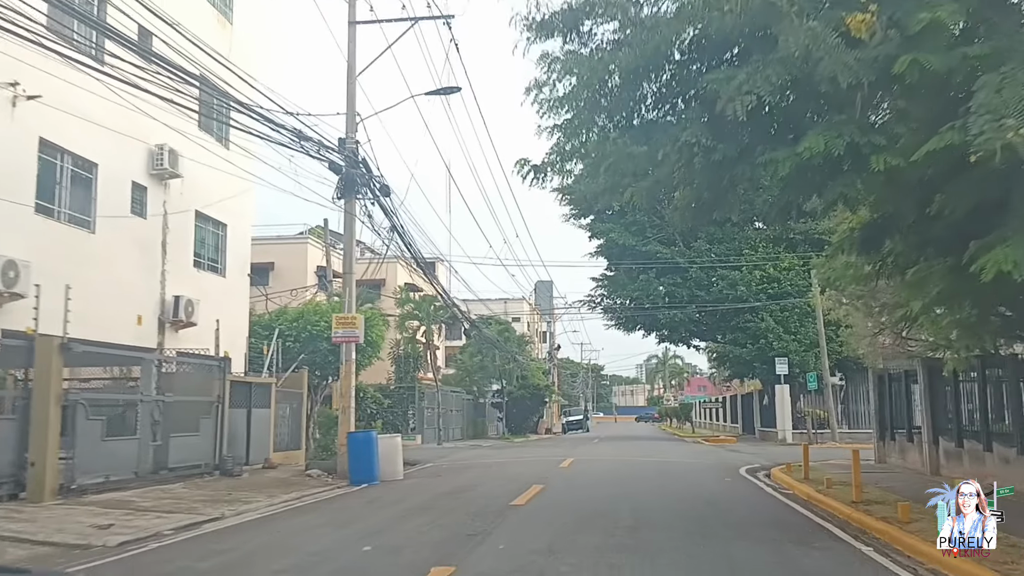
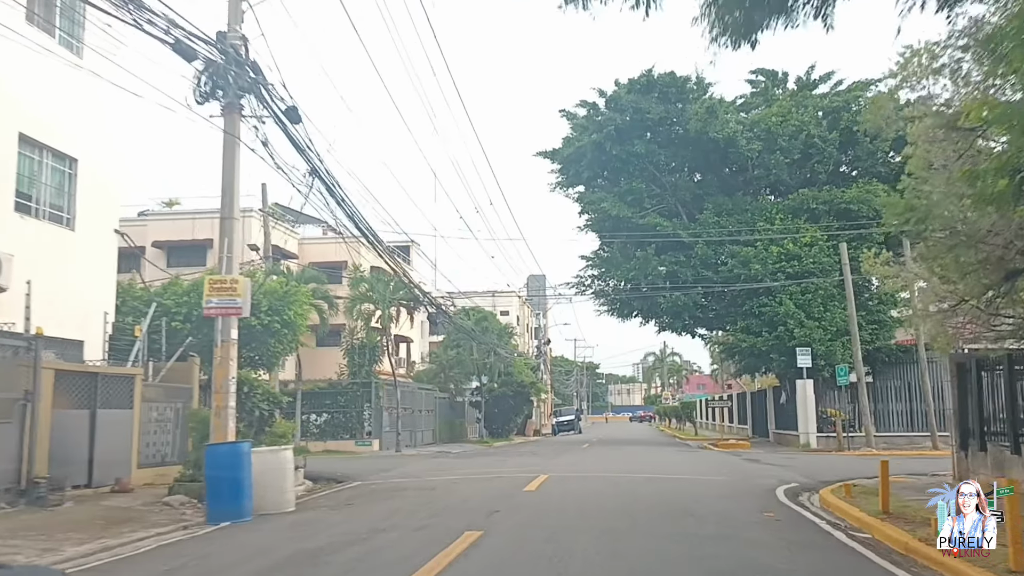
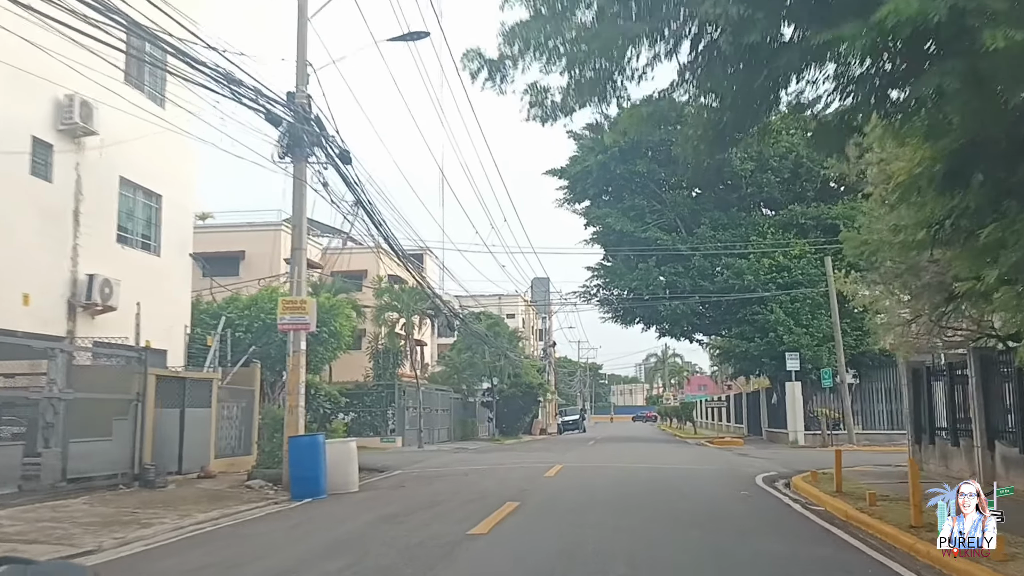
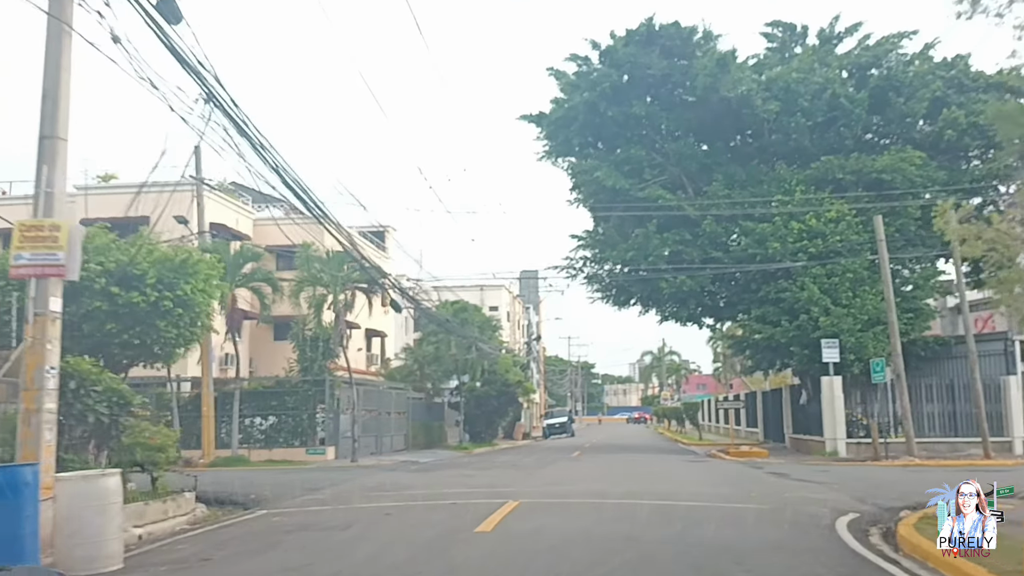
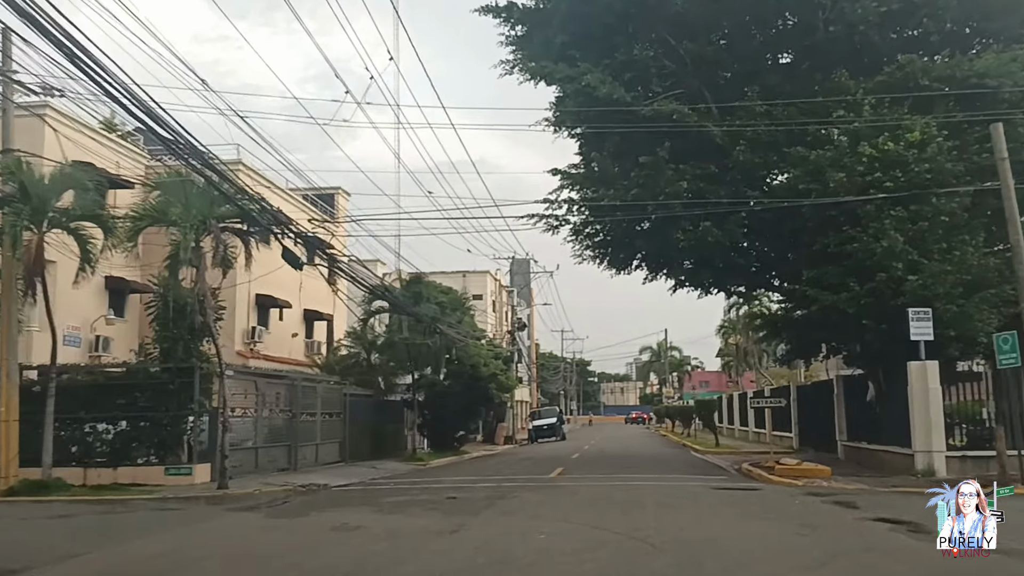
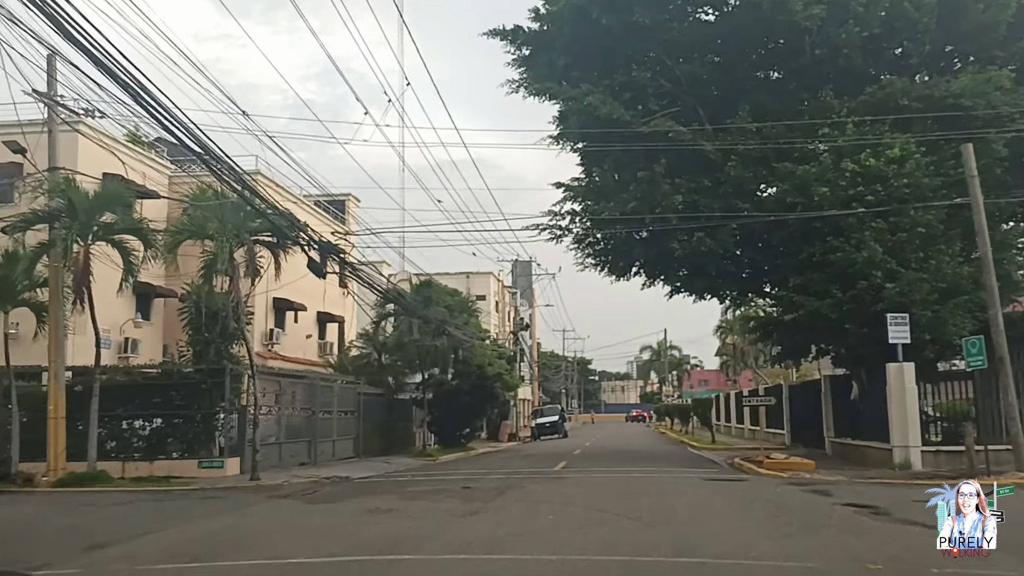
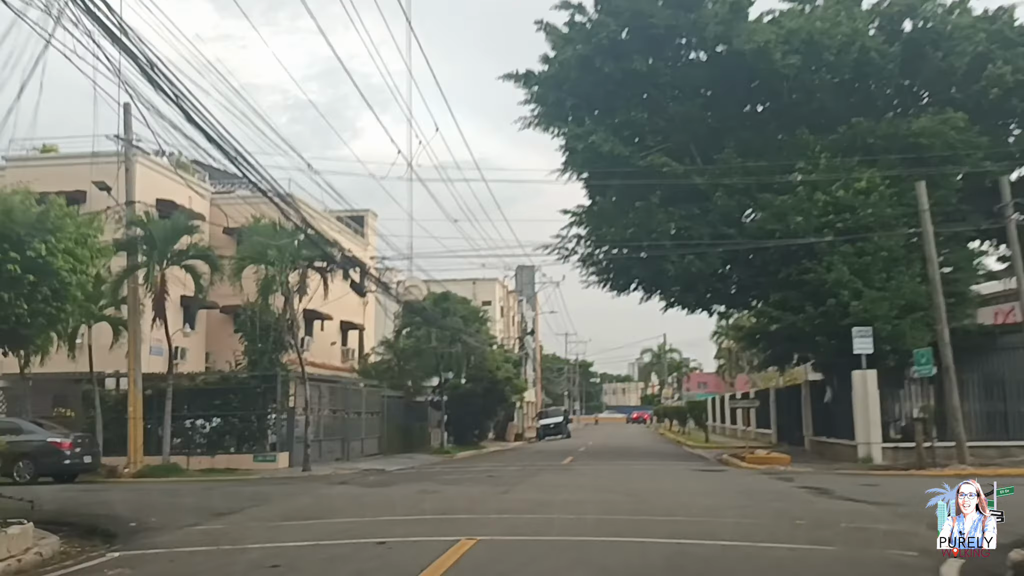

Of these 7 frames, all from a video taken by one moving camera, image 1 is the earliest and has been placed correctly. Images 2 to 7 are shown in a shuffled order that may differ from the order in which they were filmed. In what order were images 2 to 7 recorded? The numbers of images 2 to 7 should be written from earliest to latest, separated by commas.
3, 2, 4, 7, 6, 5
